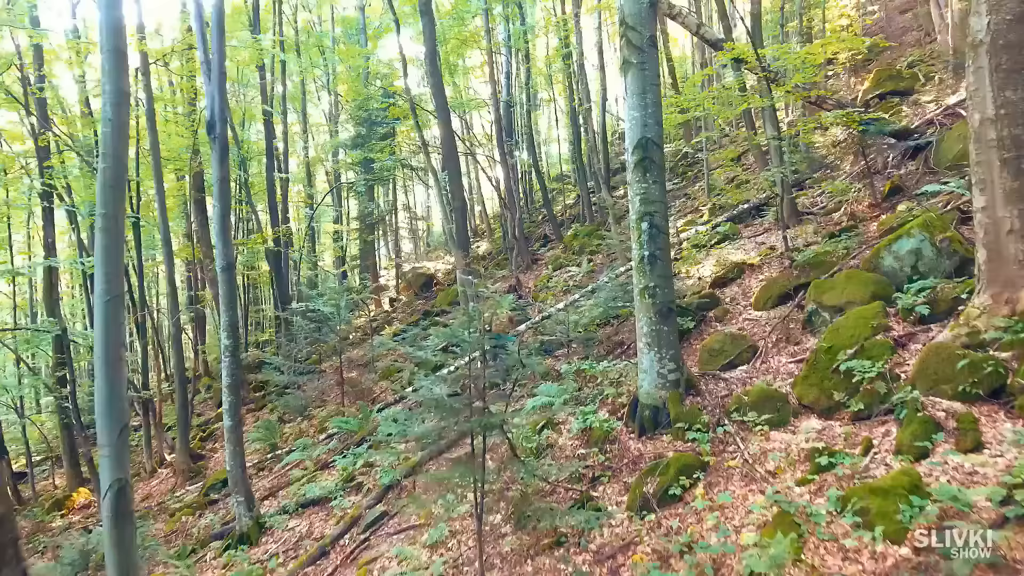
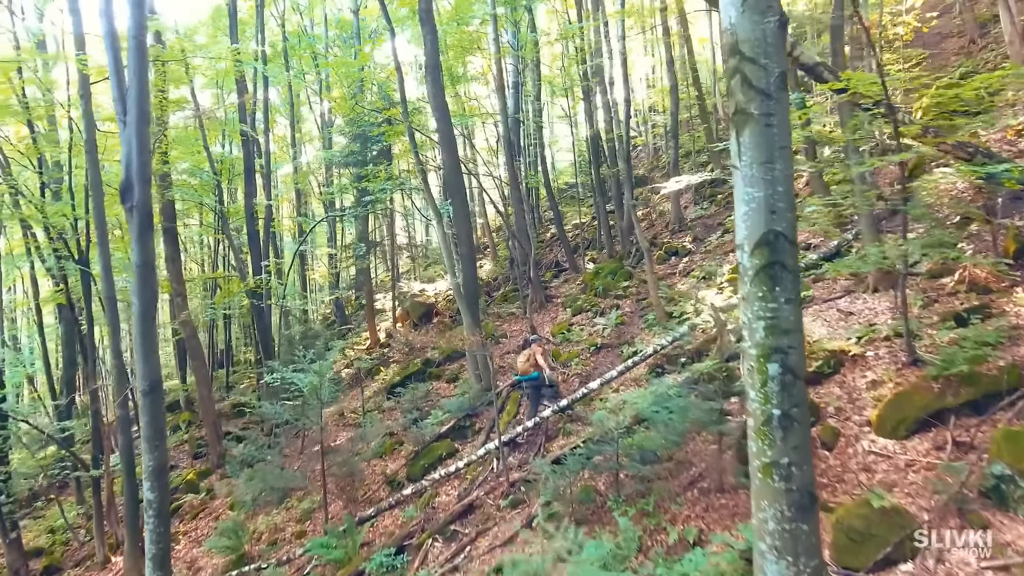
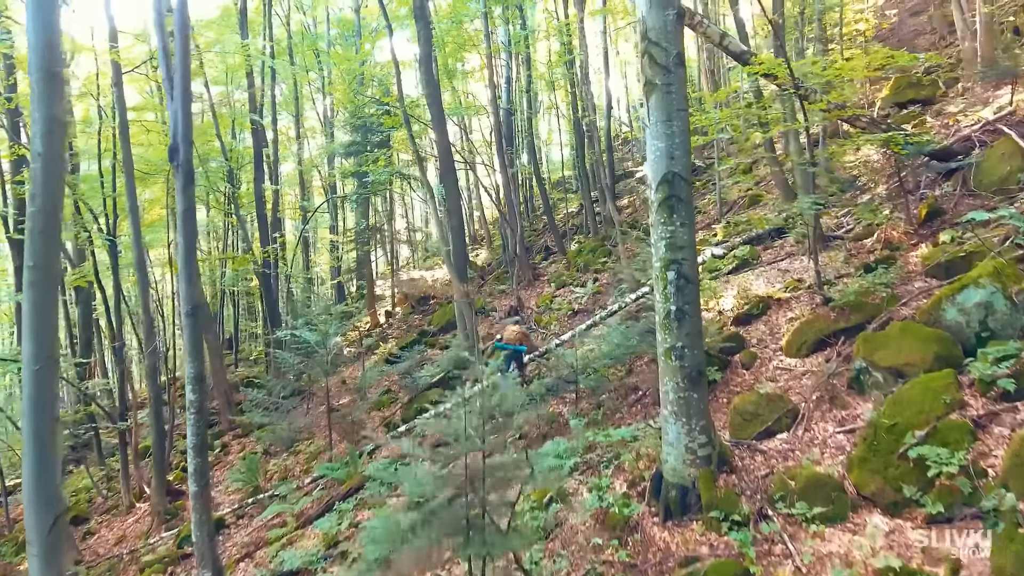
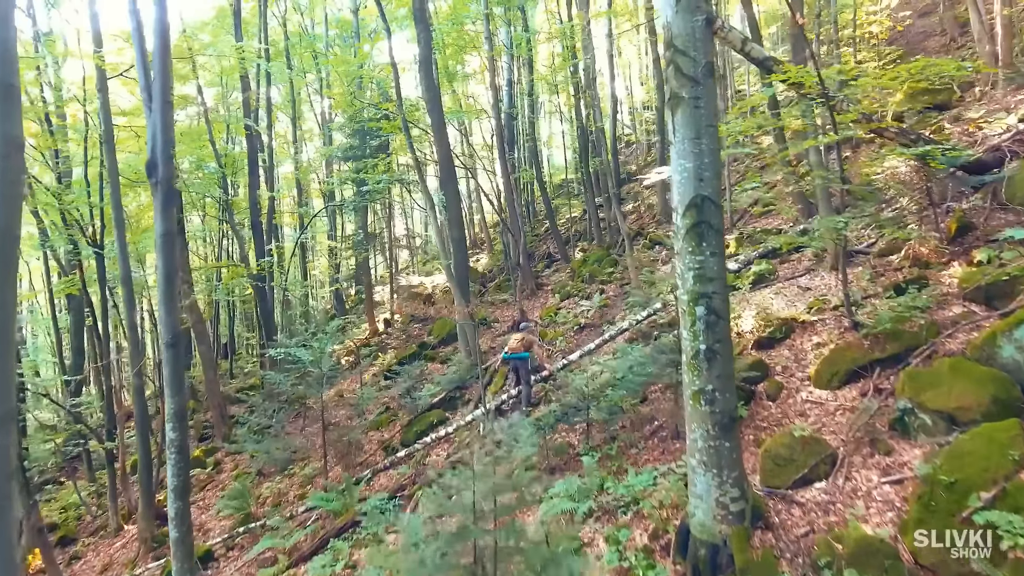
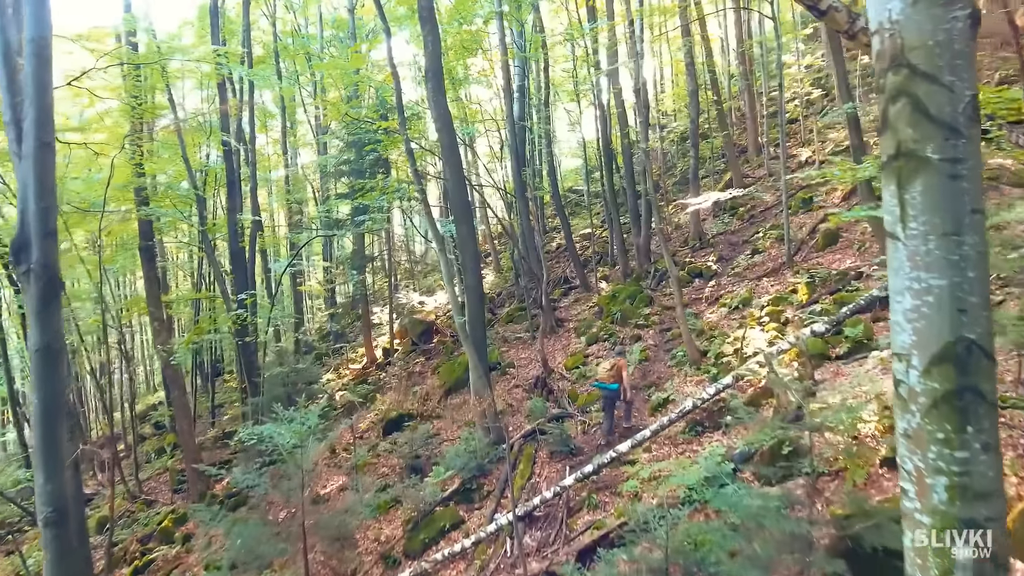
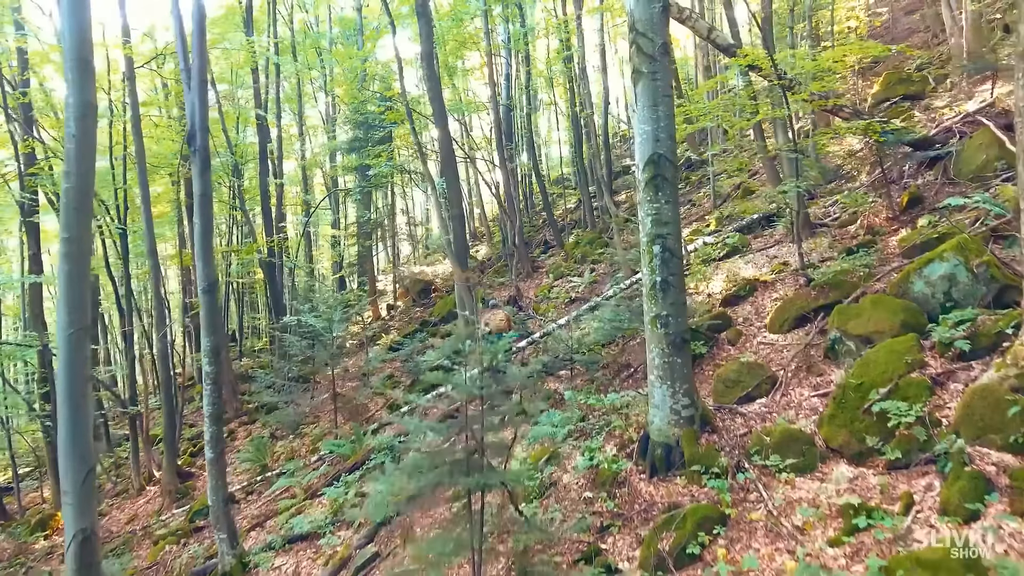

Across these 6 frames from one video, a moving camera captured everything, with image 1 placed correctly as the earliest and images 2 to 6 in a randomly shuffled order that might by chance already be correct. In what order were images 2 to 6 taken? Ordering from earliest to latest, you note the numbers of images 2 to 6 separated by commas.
6, 3, 4, 2, 5
